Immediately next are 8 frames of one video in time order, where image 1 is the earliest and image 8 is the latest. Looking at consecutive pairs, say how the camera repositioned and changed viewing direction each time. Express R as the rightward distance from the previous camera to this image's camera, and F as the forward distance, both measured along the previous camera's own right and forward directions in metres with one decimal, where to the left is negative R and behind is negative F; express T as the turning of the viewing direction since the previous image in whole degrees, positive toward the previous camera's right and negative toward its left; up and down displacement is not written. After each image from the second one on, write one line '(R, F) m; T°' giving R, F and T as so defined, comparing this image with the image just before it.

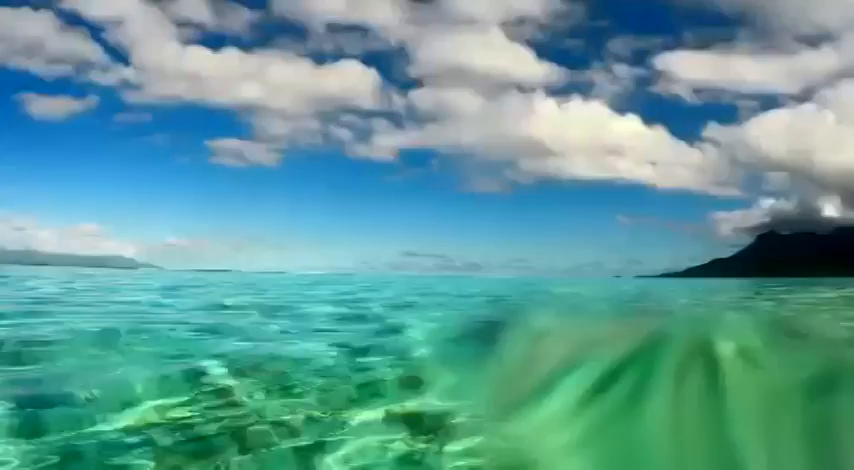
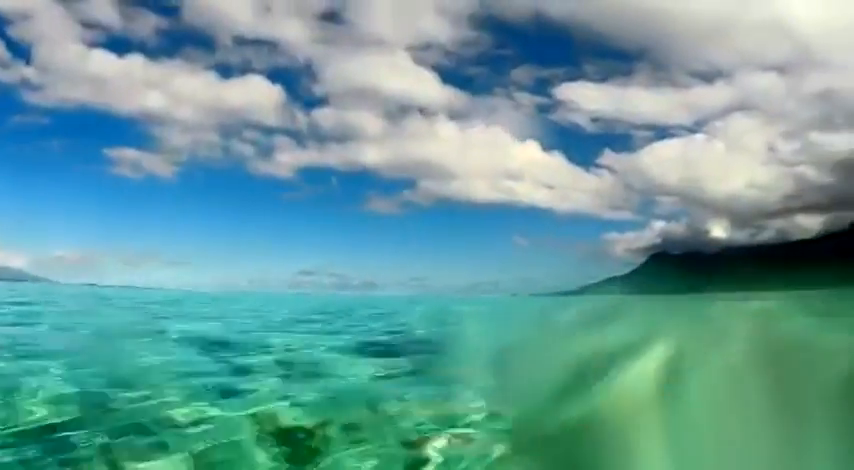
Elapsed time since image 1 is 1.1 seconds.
(+0.5, -0.2) m; +3°
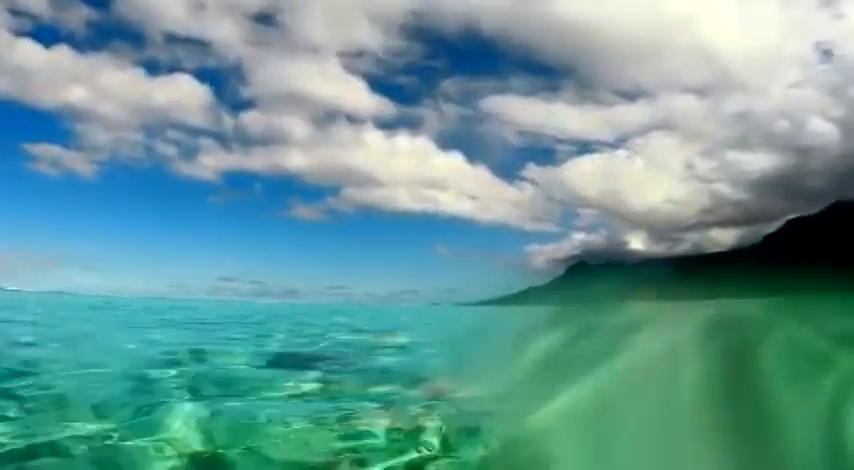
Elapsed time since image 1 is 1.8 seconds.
(+0.1, 0.0) m; +4°
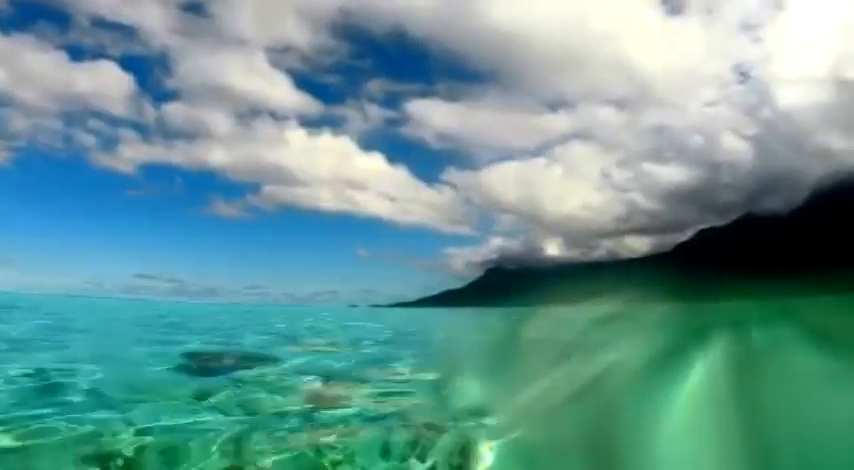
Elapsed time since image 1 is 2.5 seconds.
(+0.2, -0.1) m; +4°
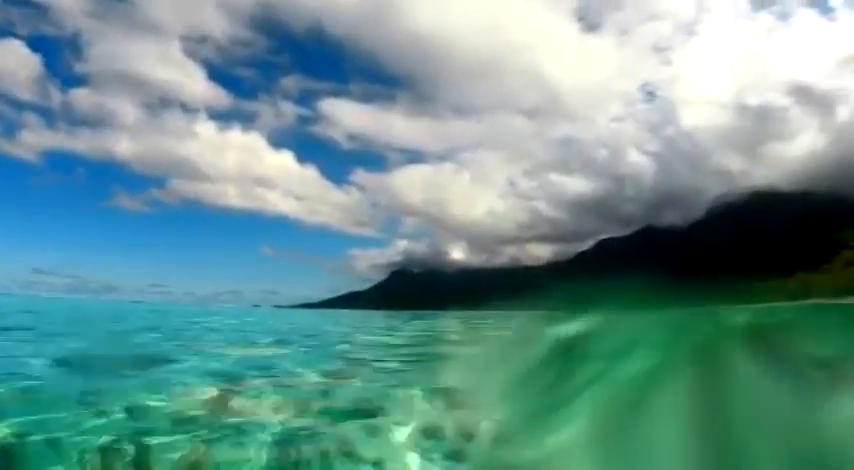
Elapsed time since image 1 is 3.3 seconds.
(+0.3, -0.1) m; +4°
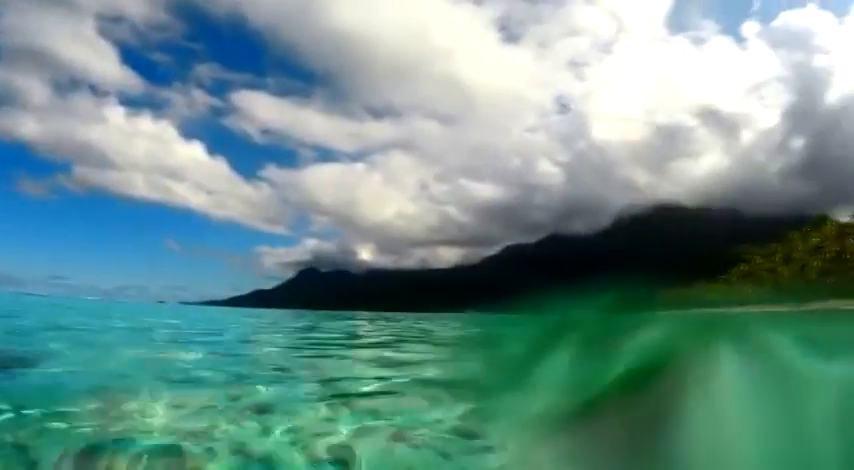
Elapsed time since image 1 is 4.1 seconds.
(+0.1, 0.0) m; +5°
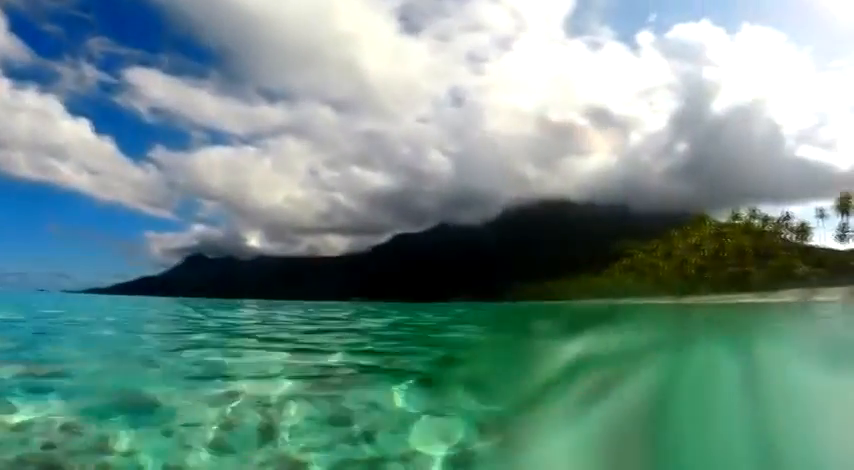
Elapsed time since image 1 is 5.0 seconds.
(-0.7, +0.1) m; +11°
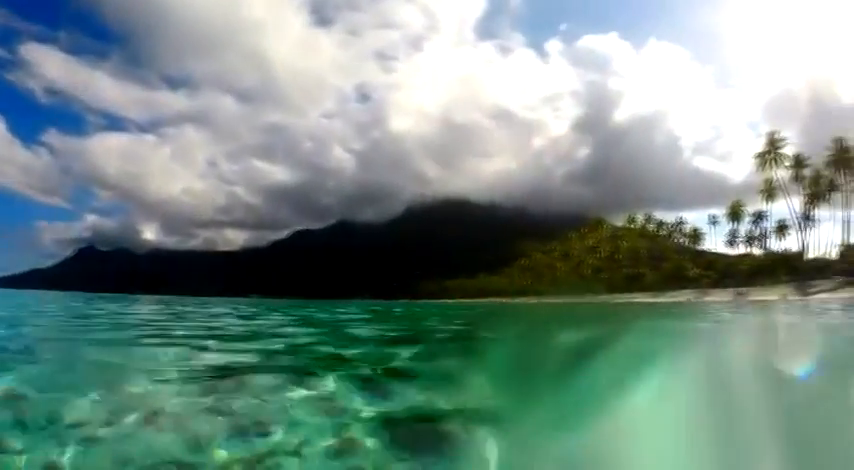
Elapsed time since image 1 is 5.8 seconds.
(-0.6, 0.0) m; +10°
